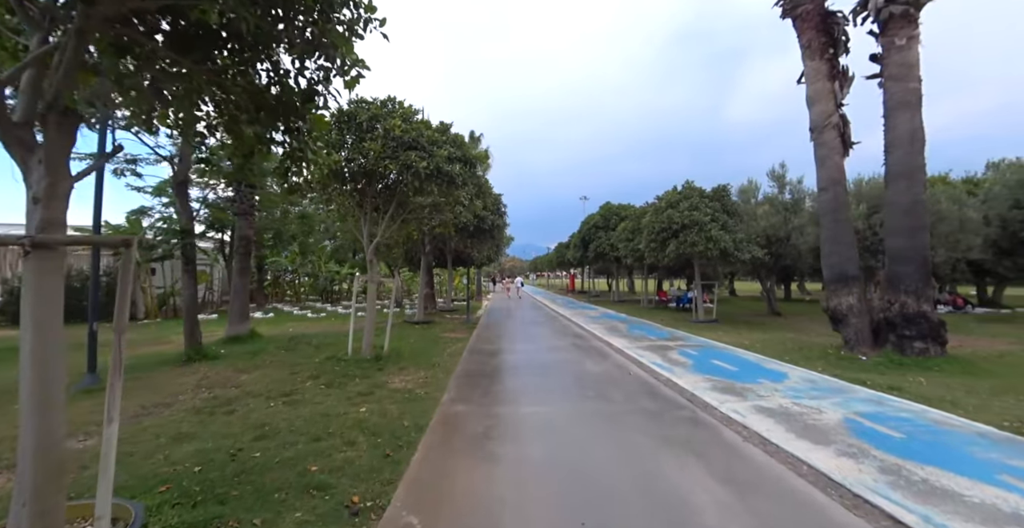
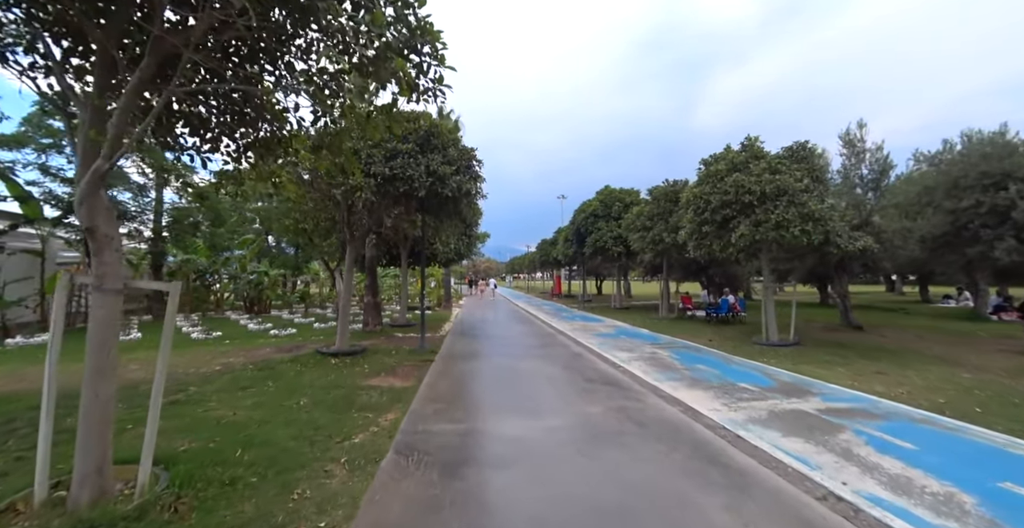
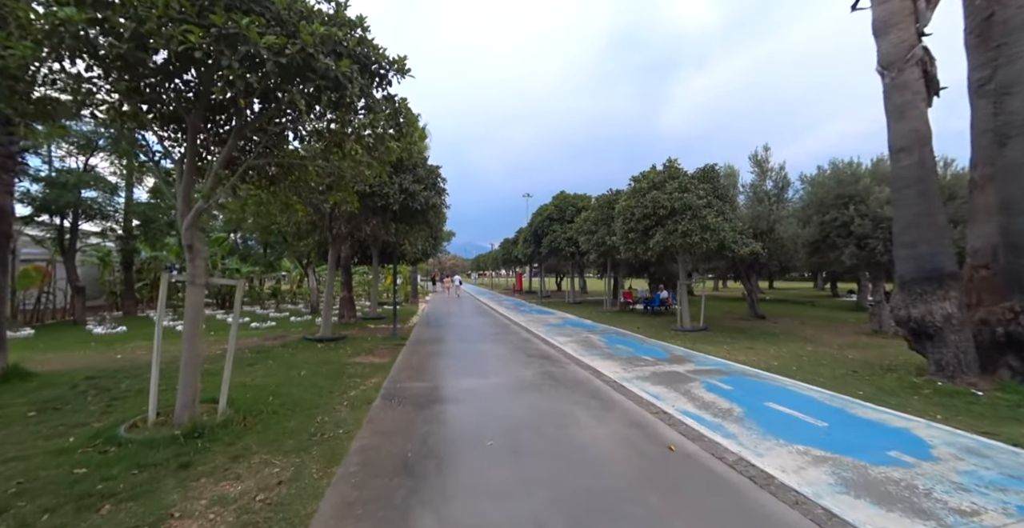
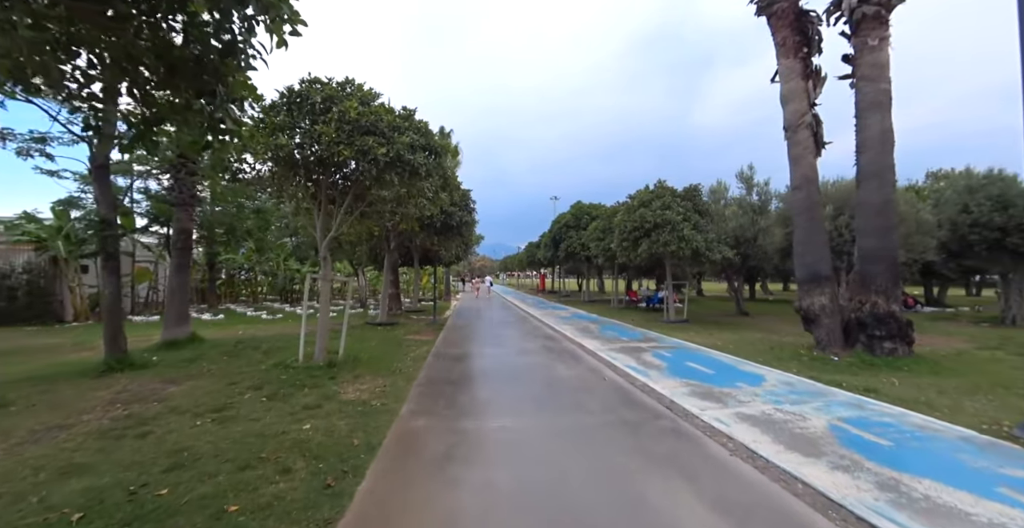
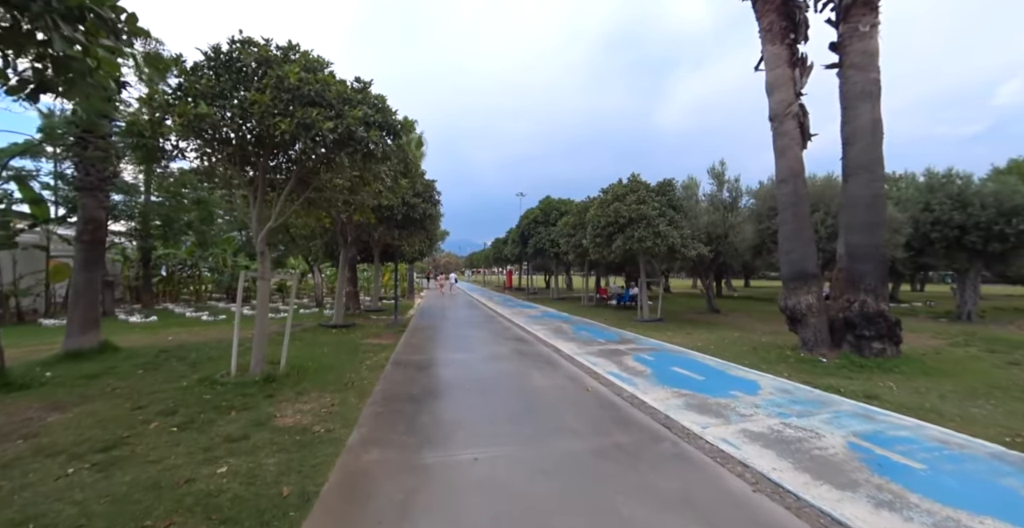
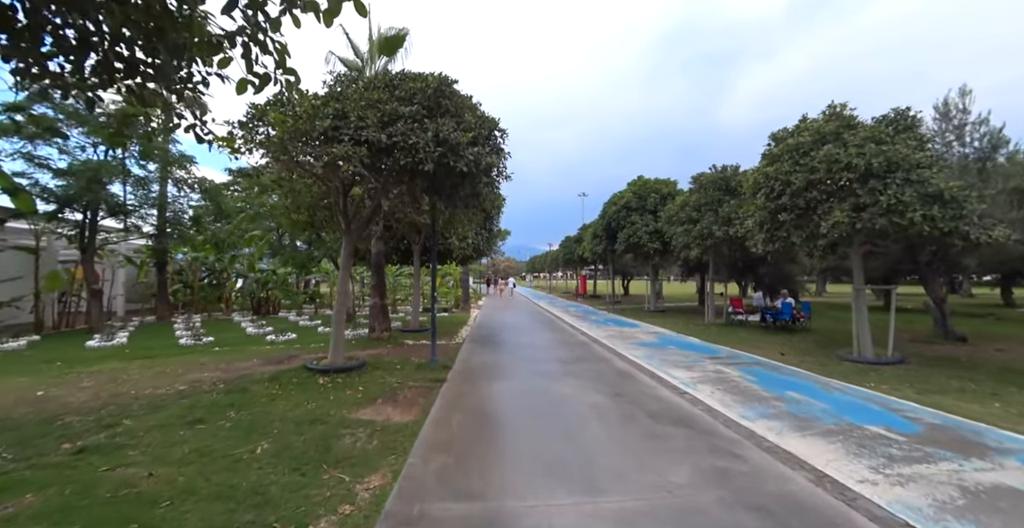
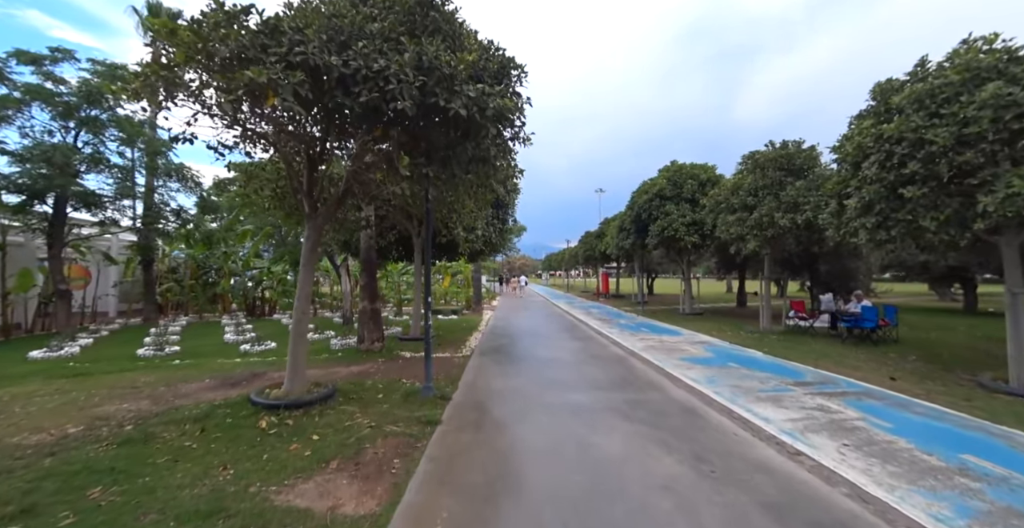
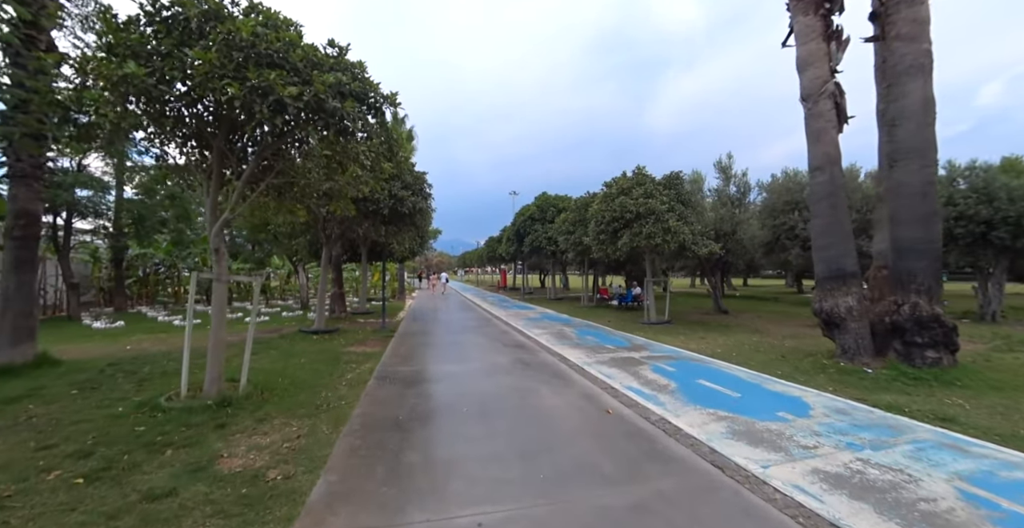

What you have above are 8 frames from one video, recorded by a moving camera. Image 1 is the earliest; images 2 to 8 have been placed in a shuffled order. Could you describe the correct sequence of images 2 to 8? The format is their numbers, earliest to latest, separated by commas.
4, 5, 8, 3, 2, 6, 7
